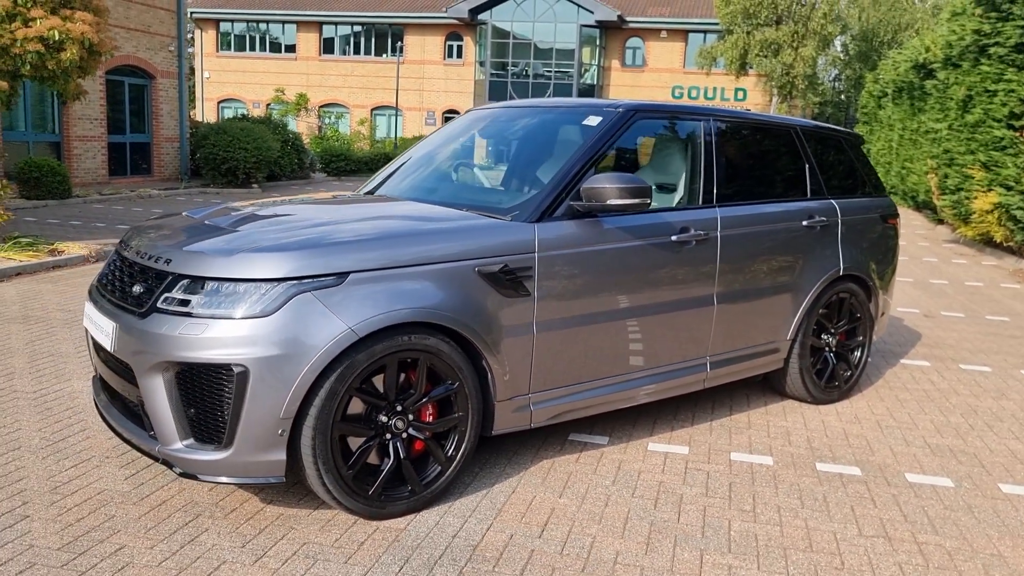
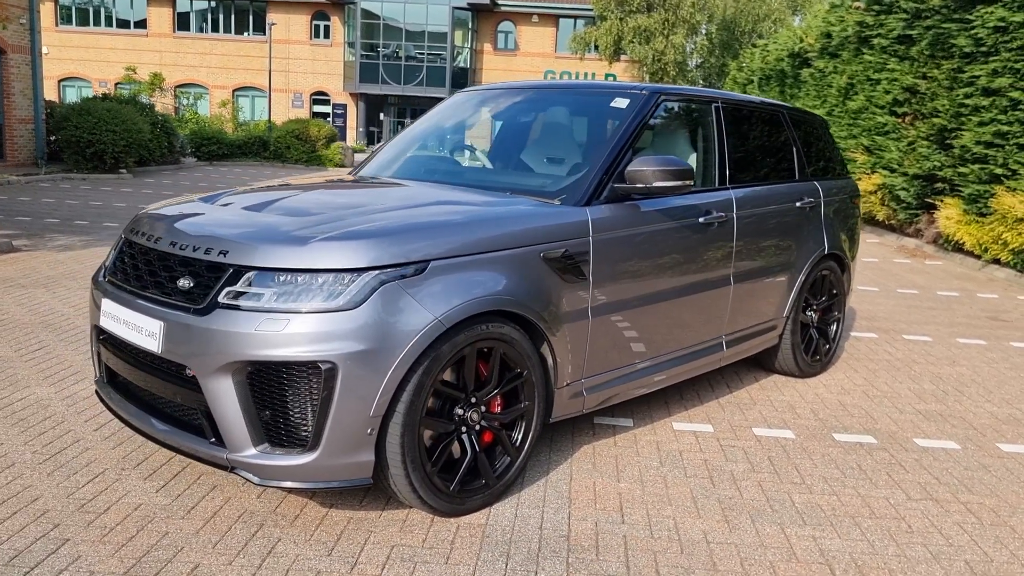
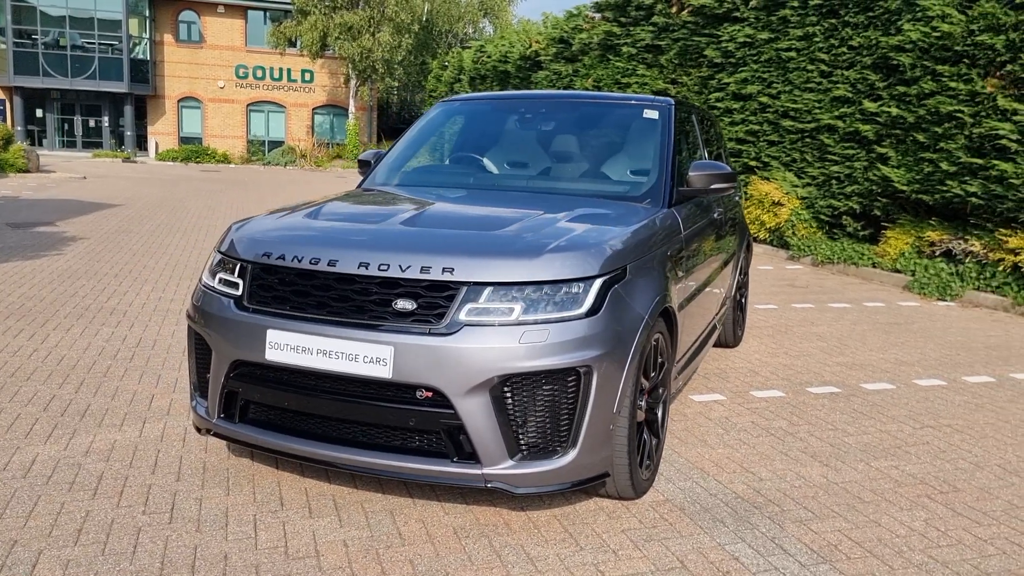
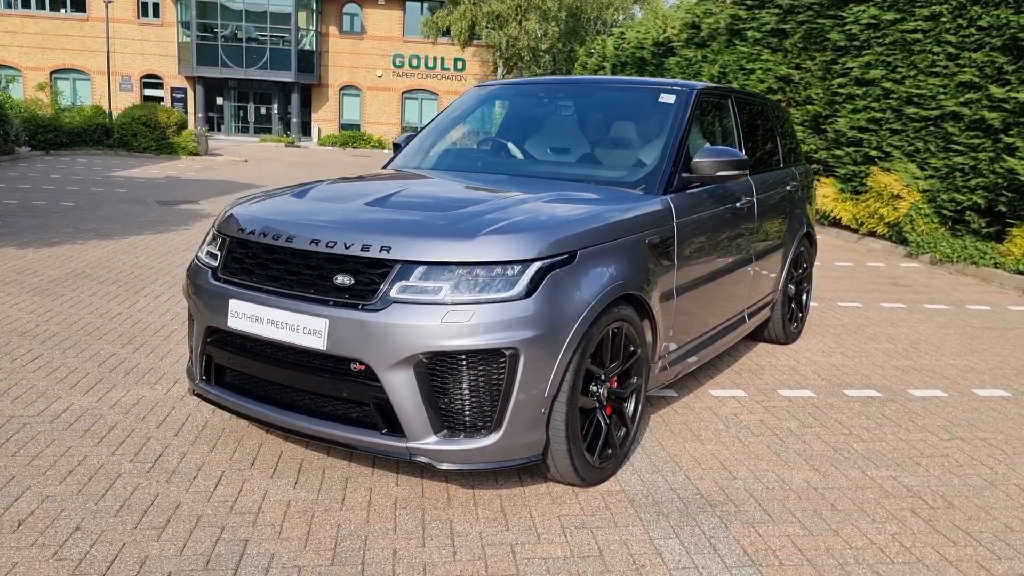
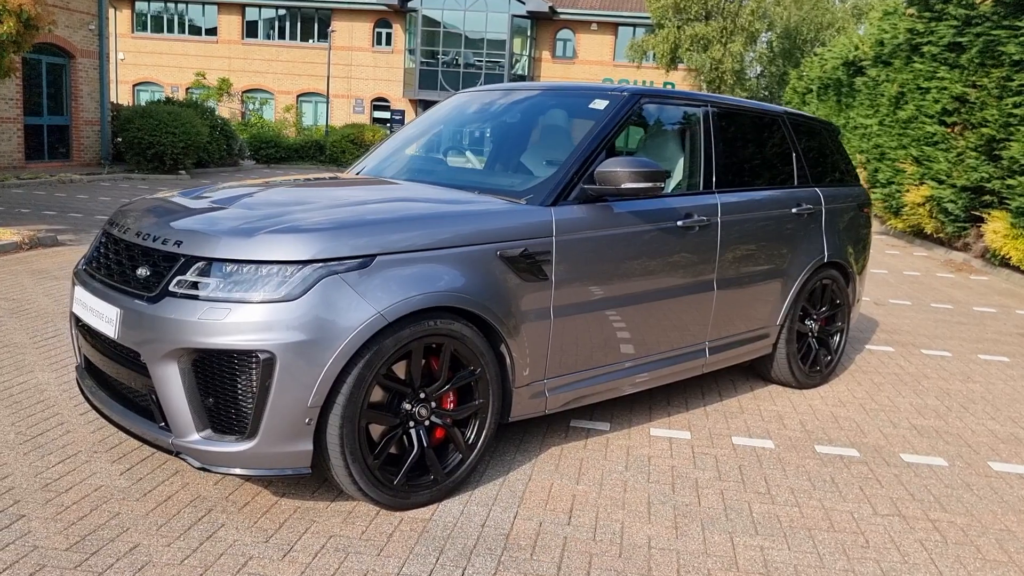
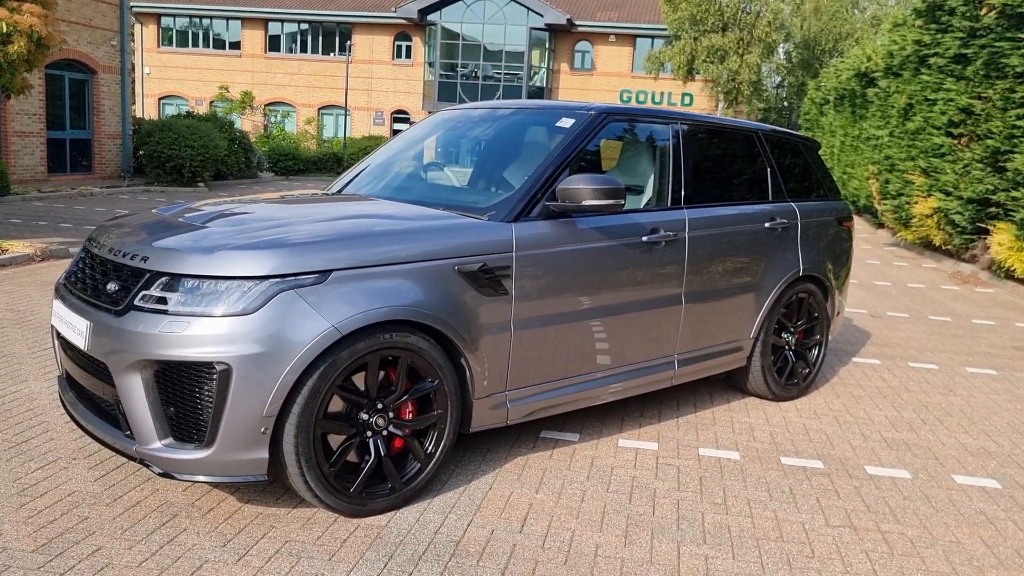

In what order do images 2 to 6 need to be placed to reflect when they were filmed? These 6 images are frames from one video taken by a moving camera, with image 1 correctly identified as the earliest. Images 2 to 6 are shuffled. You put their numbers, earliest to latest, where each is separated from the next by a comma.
6, 5, 2, 4, 3
